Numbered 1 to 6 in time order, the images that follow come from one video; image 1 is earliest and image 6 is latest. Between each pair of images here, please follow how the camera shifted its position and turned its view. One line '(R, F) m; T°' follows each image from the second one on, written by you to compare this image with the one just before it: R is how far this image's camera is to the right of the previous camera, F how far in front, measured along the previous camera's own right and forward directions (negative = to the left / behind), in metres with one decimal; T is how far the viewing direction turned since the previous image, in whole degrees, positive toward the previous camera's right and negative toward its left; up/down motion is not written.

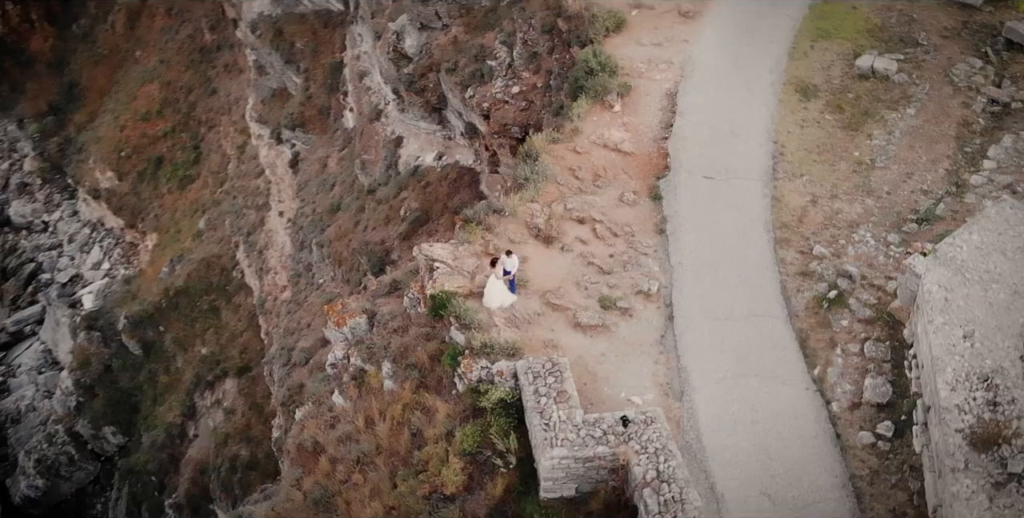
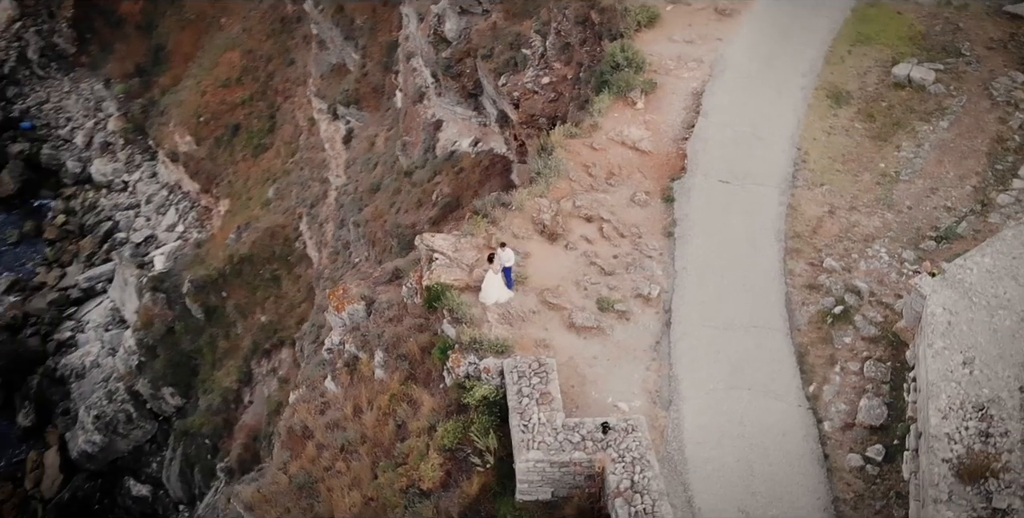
(+1.0, +0.3) m; -4°
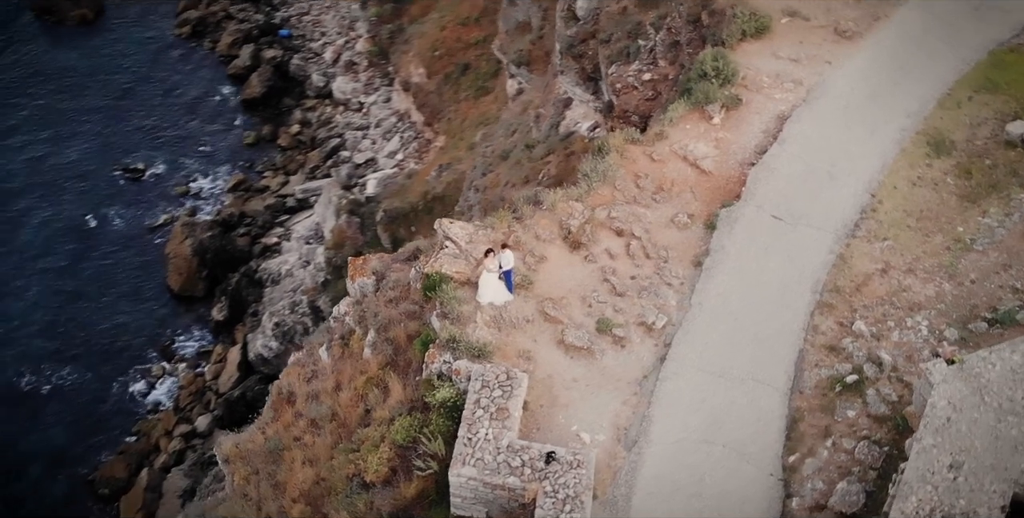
(+2.6, +0.9) m; -10°
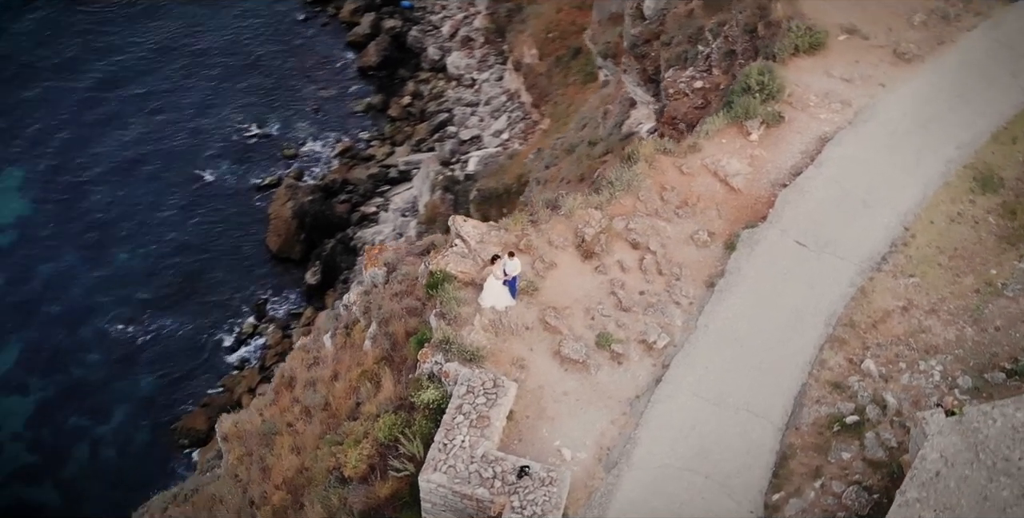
(+1.2, +0.3) m; -5°
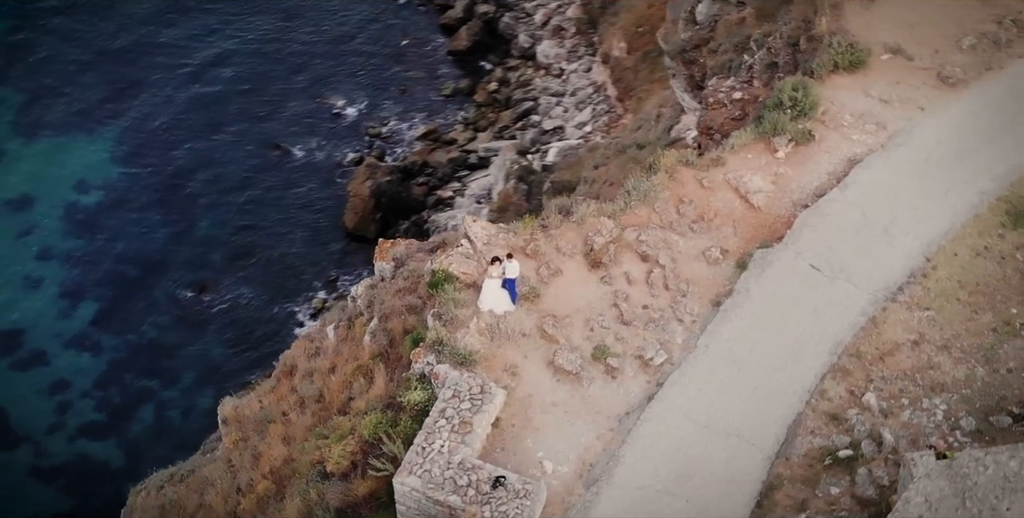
(+0.9, +0.2) m; -4°
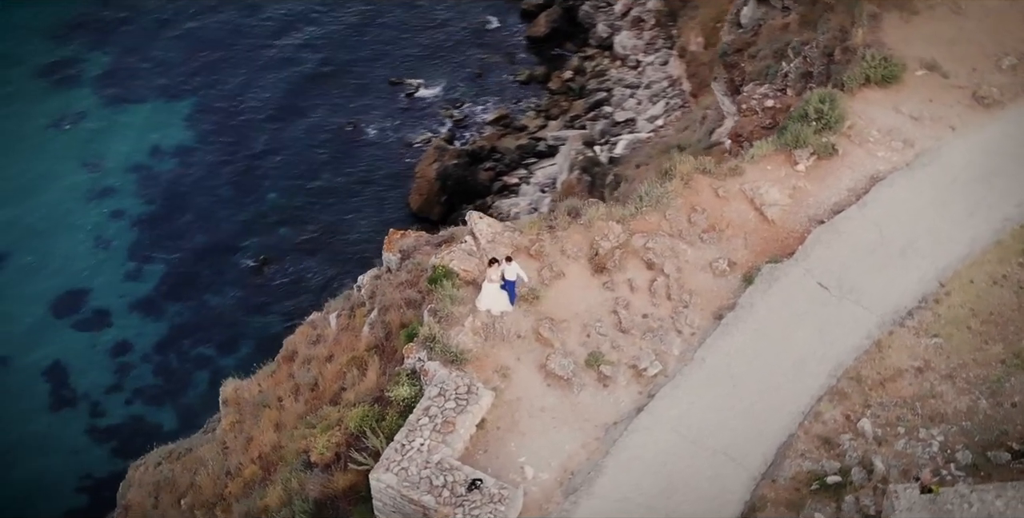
(+0.8, +0.2) m; -3°
